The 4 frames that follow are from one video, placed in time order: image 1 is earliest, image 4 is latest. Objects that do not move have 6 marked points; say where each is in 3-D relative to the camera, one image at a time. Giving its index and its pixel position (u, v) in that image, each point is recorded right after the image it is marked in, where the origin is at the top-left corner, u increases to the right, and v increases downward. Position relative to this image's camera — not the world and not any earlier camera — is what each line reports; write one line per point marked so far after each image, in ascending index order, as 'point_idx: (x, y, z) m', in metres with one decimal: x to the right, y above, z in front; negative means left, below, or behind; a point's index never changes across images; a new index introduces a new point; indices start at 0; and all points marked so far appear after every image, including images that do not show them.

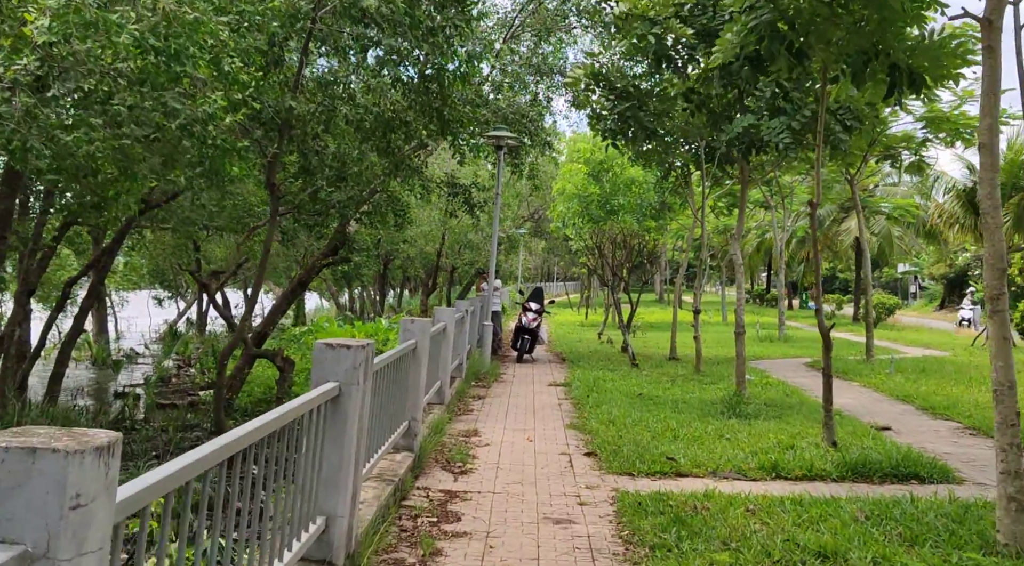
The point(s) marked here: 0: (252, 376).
0: (-4.2, -1.5, +13.4) m
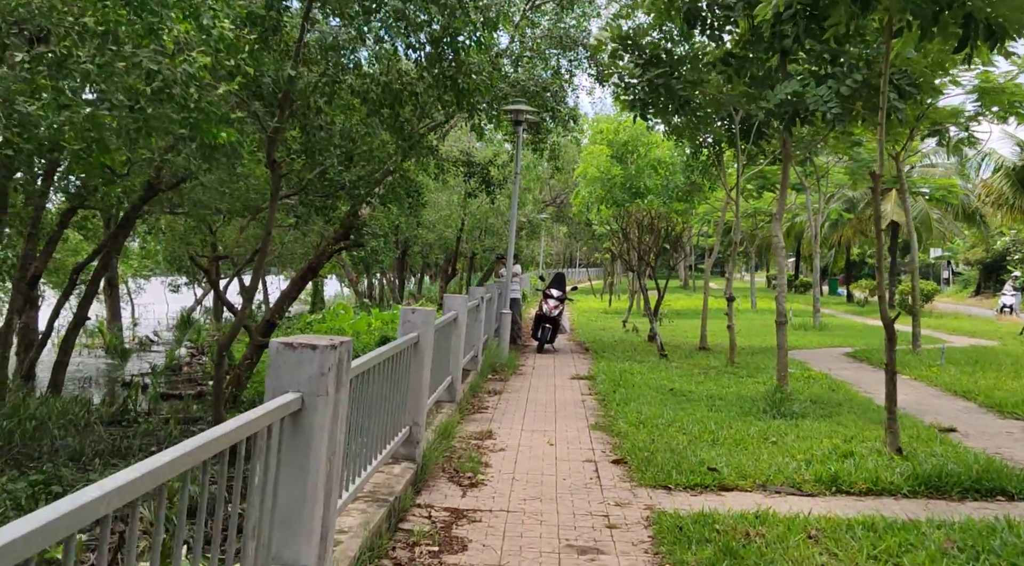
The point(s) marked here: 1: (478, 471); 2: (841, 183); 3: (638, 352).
0: (-3.9, -1.3, +12.8) m
1: (-0.2, -1.1, +4.7) m
2: (+7.6, +2.3, +19.3) m
3: (+1.7, -0.9, +11.1) m
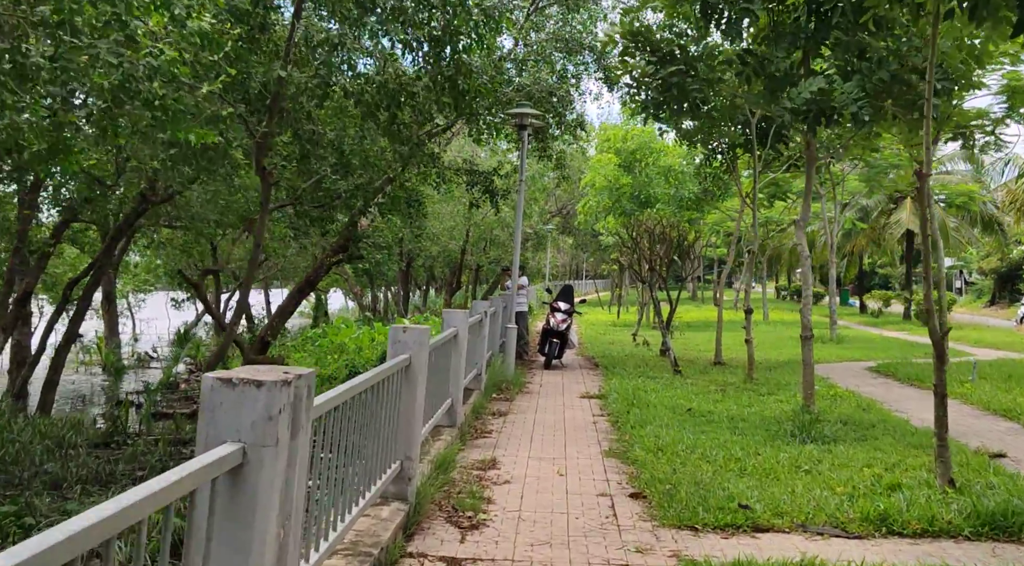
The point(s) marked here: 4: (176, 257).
0: (-3.8, -1.5, +12.3) m
1: (-0.2, -1.1, +4.2) m
2: (+7.7, +2.1, +18.7) m
3: (+1.8, -1.1, +10.5) m
4: (-7.0, +0.6, +17.3) m
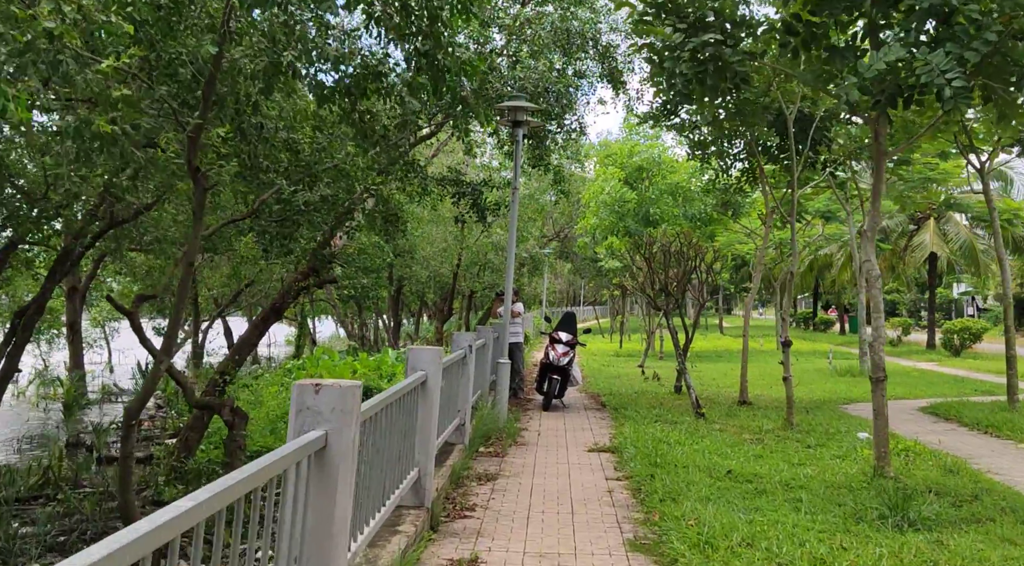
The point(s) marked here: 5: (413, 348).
0: (-3.9, -1.9, +10.8) m
1: (-0.2, -1.2, +2.6) m
2: (+7.6, +1.5, +17.3) m
3: (+1.7, -1.4, +9.0) m
4: (-7.1, 0.0, +15.8) m
5: (-0.5, -0.3, +4.3) m
